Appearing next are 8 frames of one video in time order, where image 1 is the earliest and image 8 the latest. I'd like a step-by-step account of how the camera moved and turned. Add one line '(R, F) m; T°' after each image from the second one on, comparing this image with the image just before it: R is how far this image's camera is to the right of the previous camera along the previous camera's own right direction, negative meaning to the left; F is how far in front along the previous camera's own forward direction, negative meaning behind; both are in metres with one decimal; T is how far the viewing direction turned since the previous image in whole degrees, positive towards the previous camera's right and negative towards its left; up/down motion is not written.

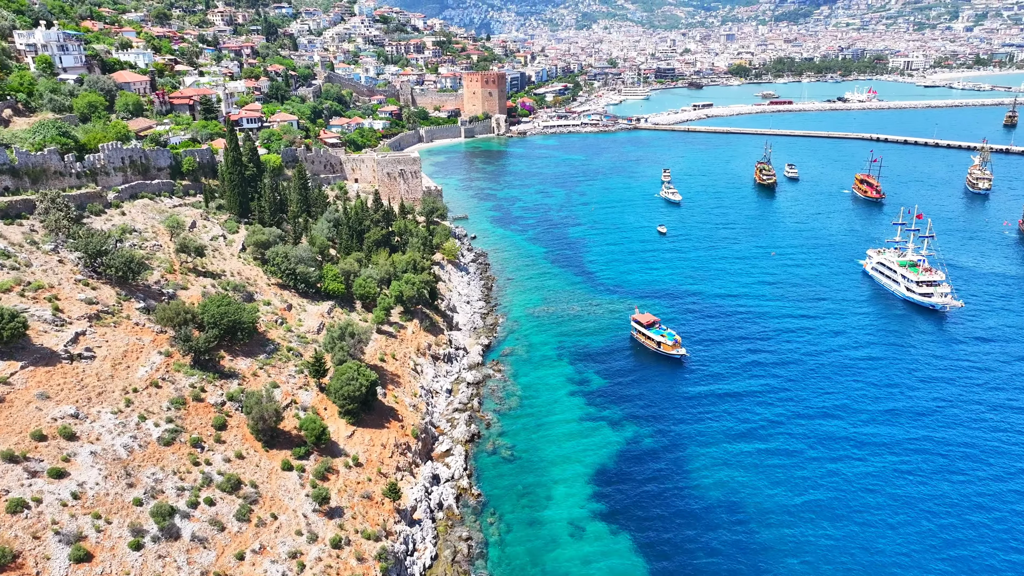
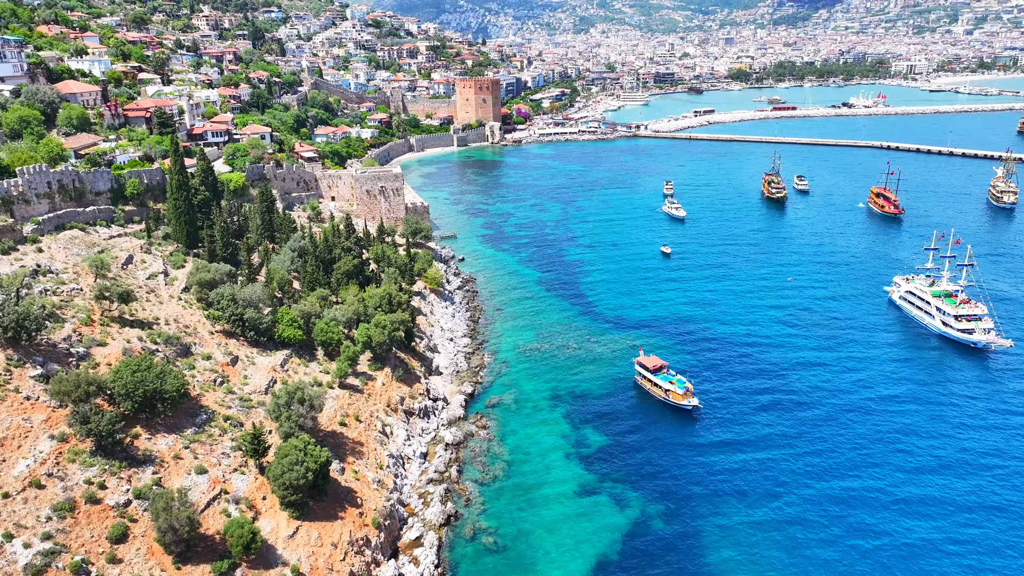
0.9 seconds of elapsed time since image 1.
(+0.6, +4.7) m; 0°
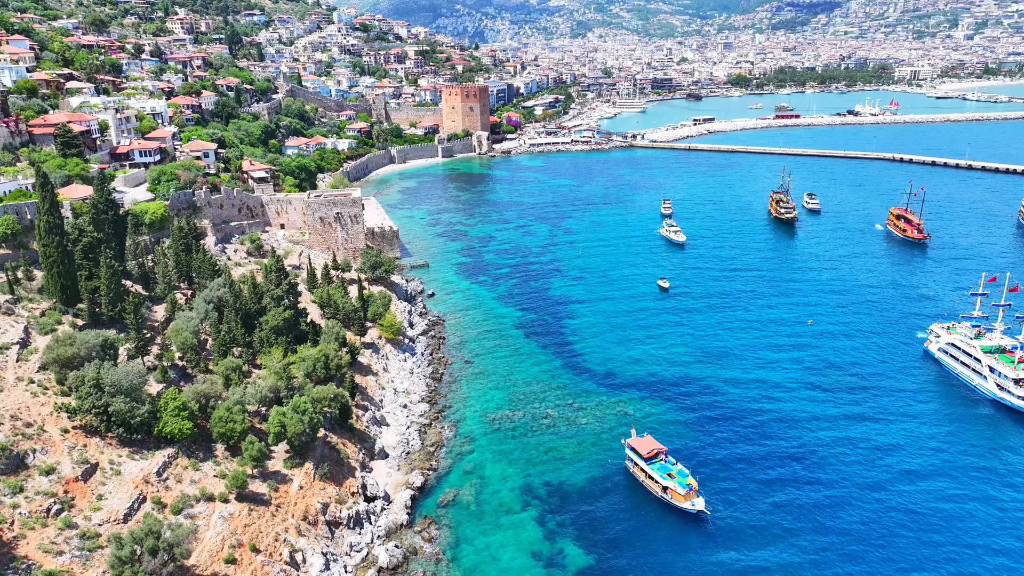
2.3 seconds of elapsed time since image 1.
(+1.4, +6.6) m; 0°
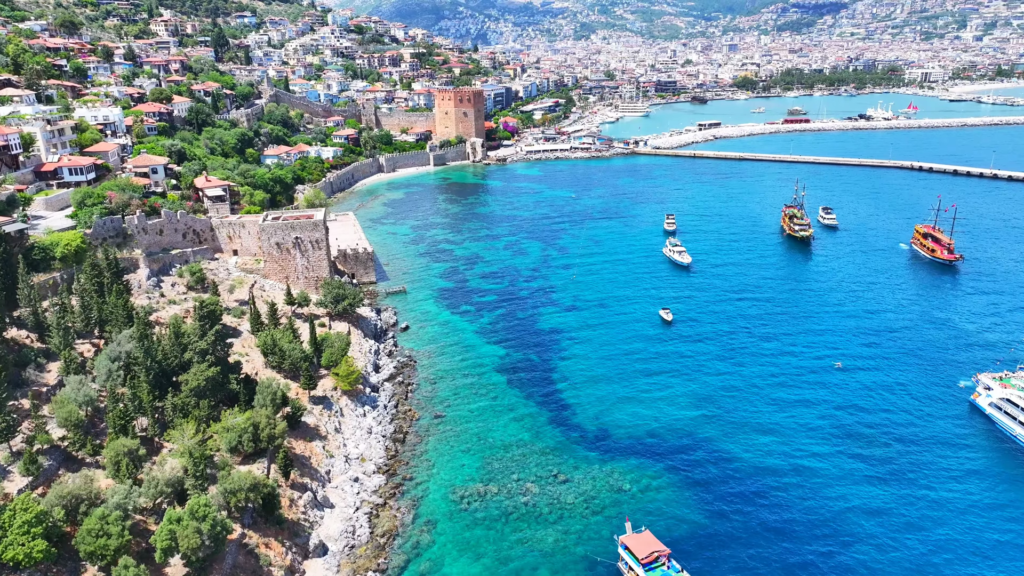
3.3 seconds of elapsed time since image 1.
(+1.2, +5.3) m; 0°
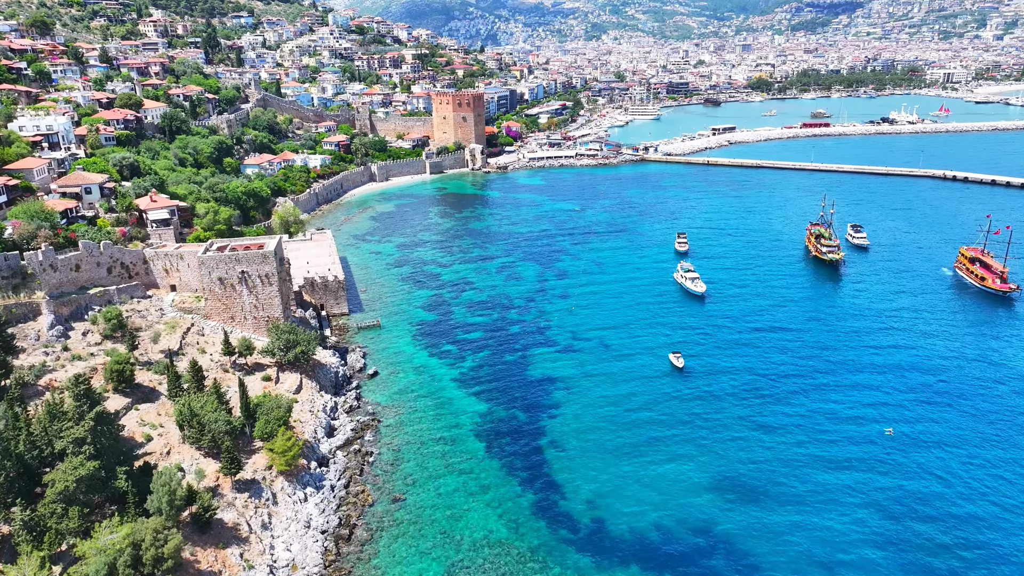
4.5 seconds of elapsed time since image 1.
(+1.3, +6.0) m; -1°
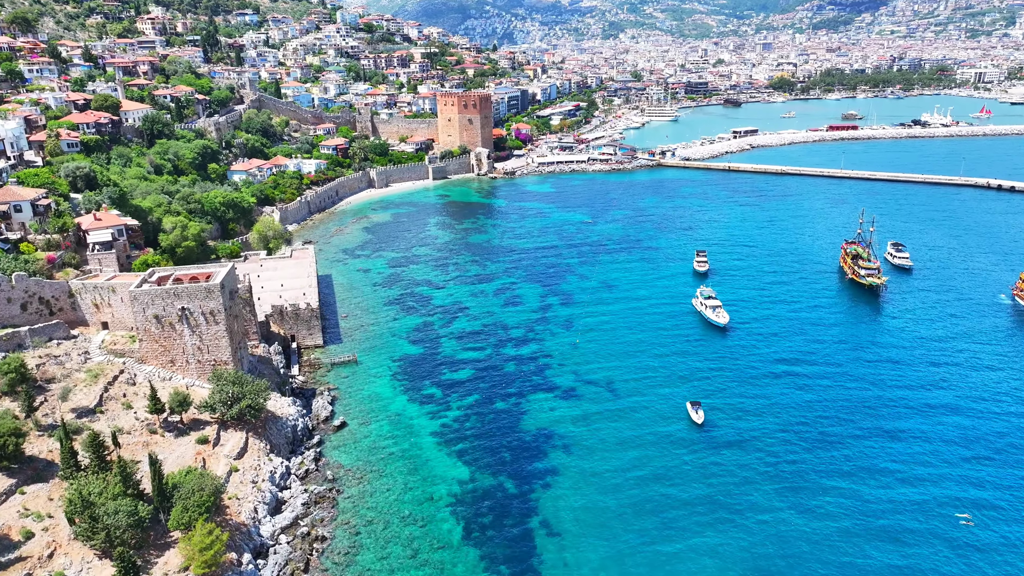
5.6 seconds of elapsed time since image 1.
(+1.1, +5.4) m; -1°
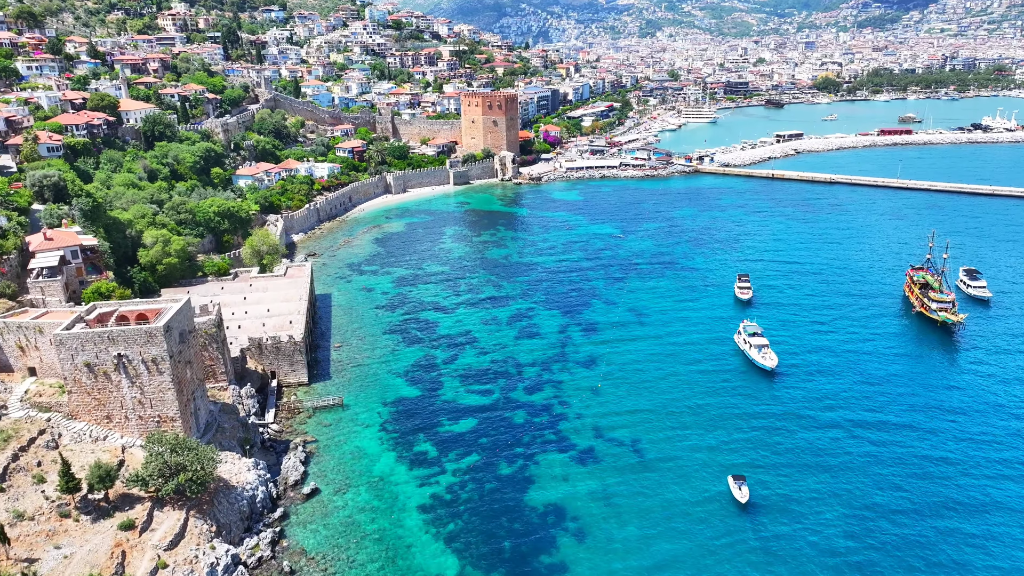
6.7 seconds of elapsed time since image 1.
(+0.9, +5.4) m; -3°
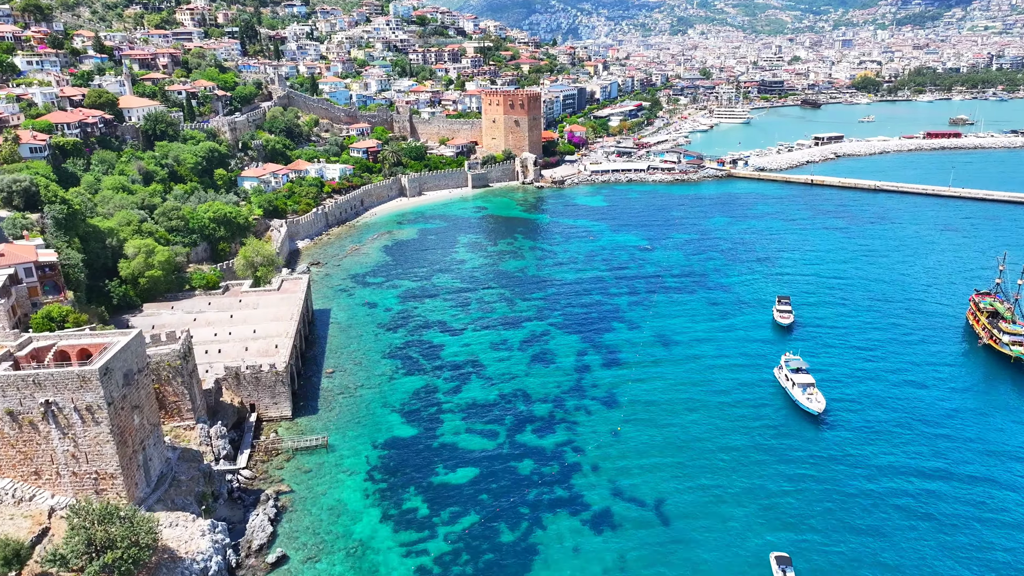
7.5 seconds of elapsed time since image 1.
(+0.7, +4.1) m; -2°
